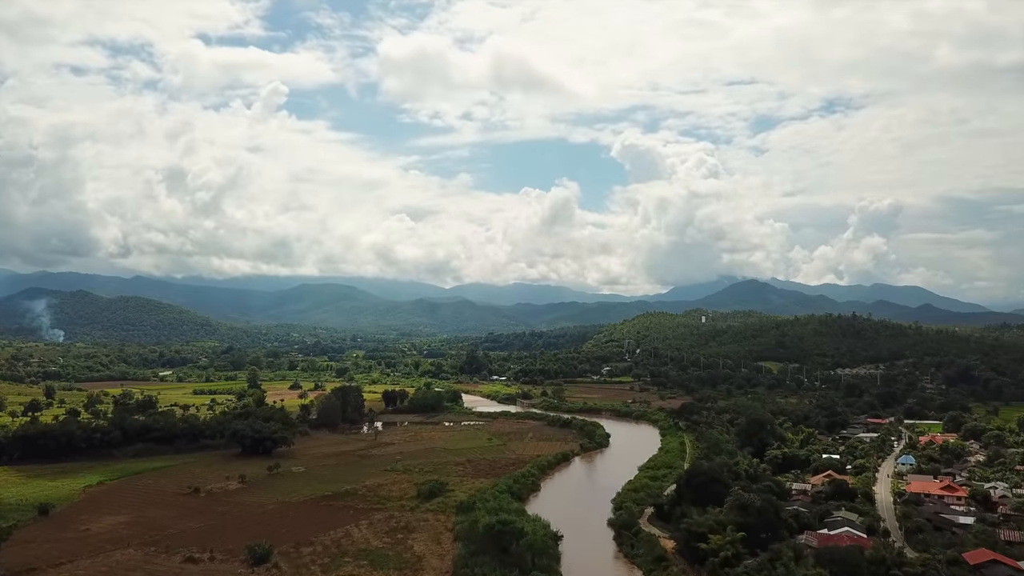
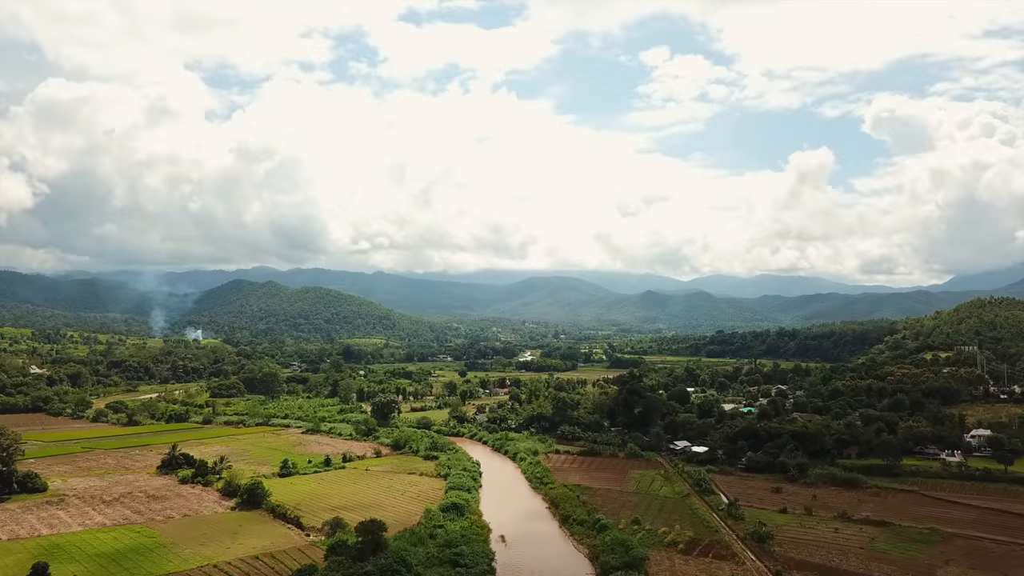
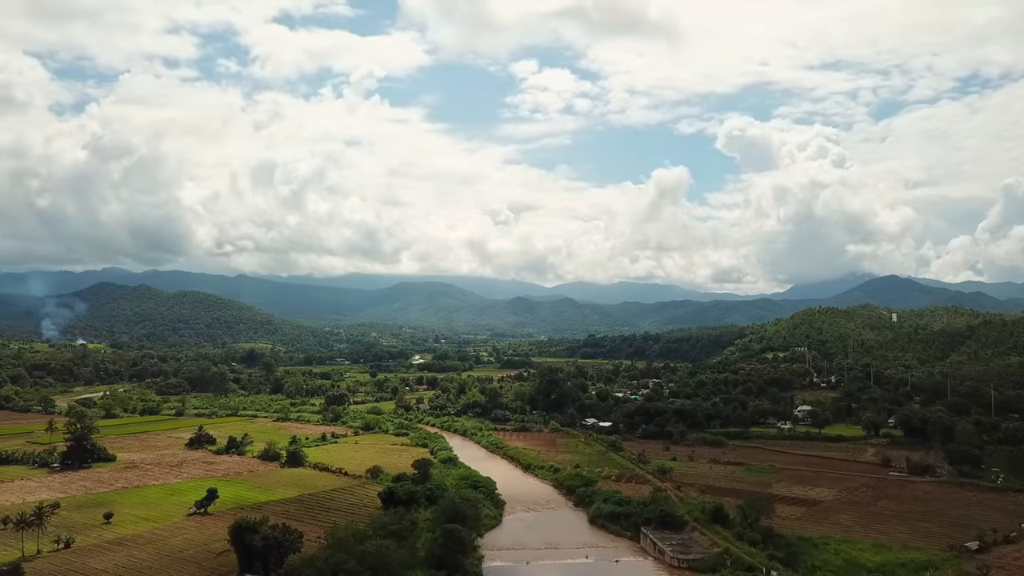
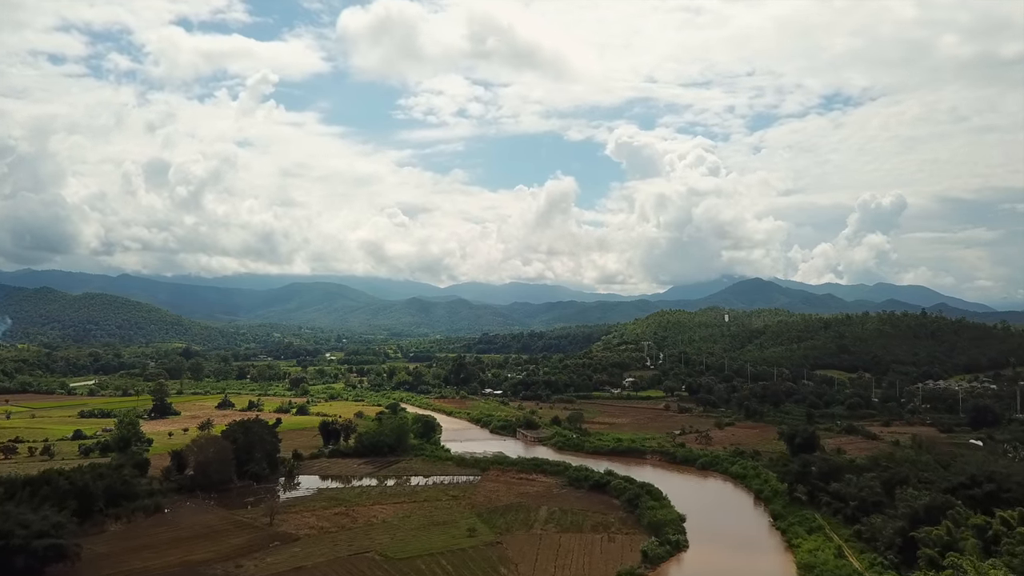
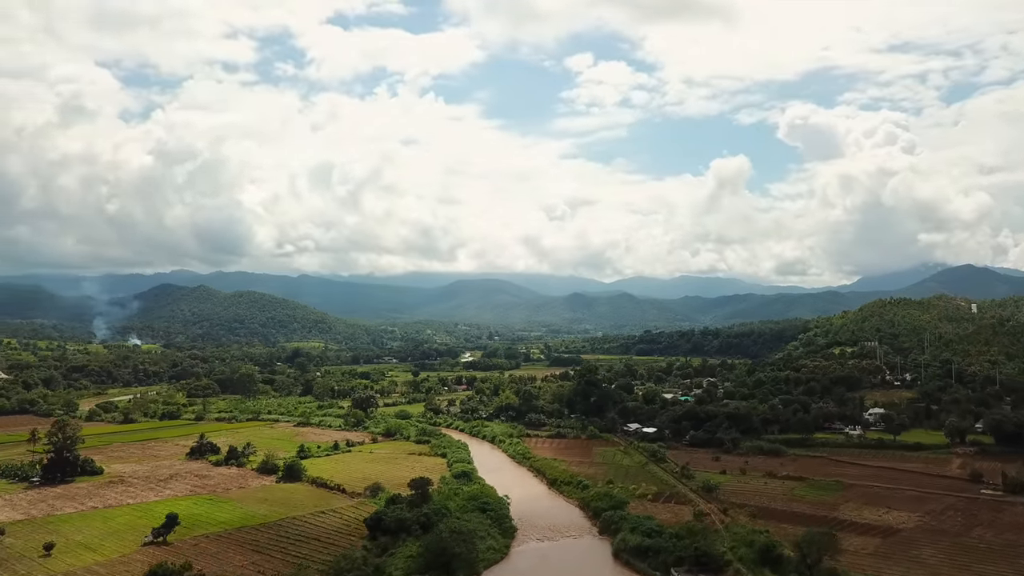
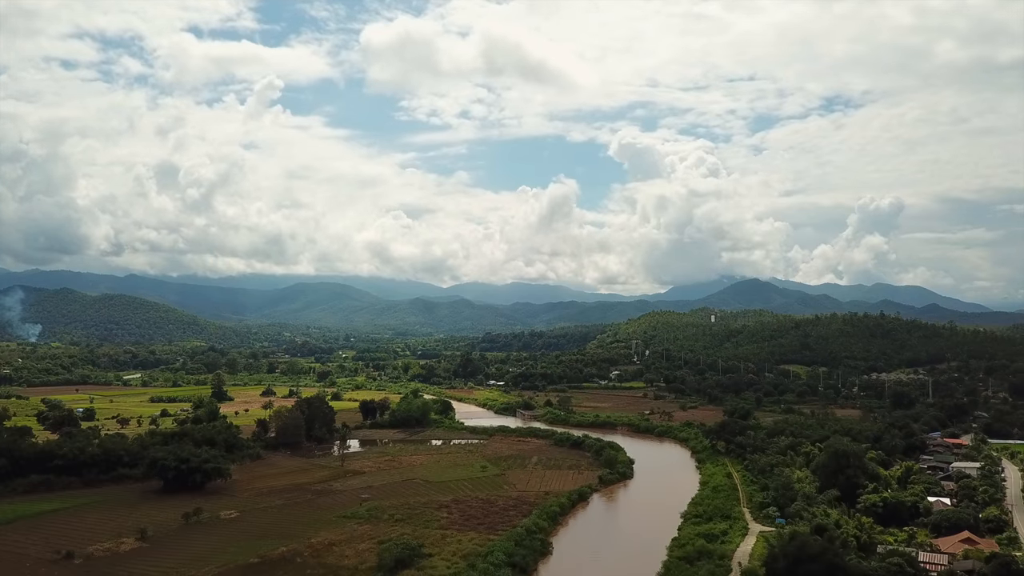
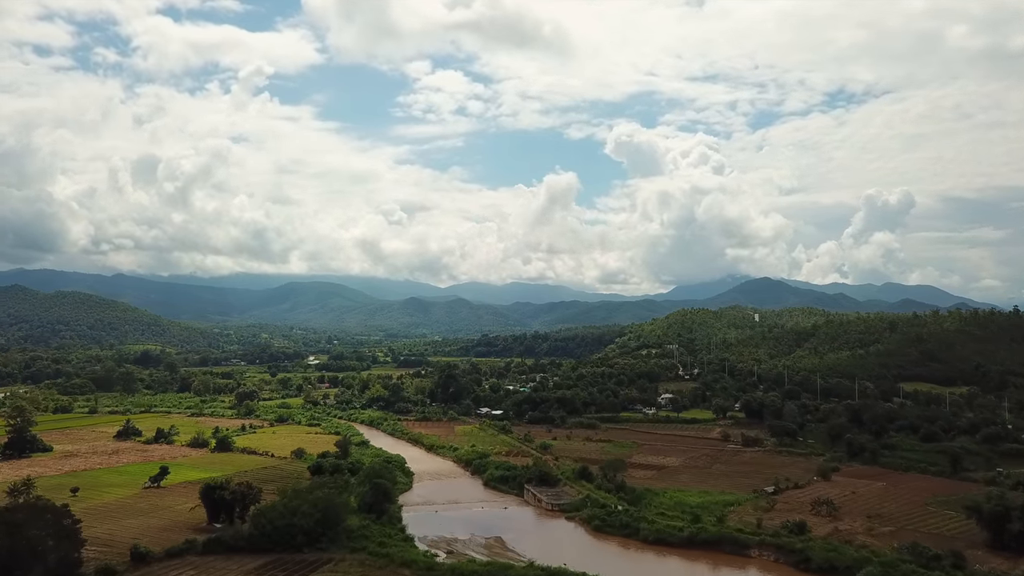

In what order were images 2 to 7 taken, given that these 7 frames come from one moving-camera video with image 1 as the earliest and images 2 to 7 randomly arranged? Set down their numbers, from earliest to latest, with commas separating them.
6, 4, 7, 3, 5, 2
